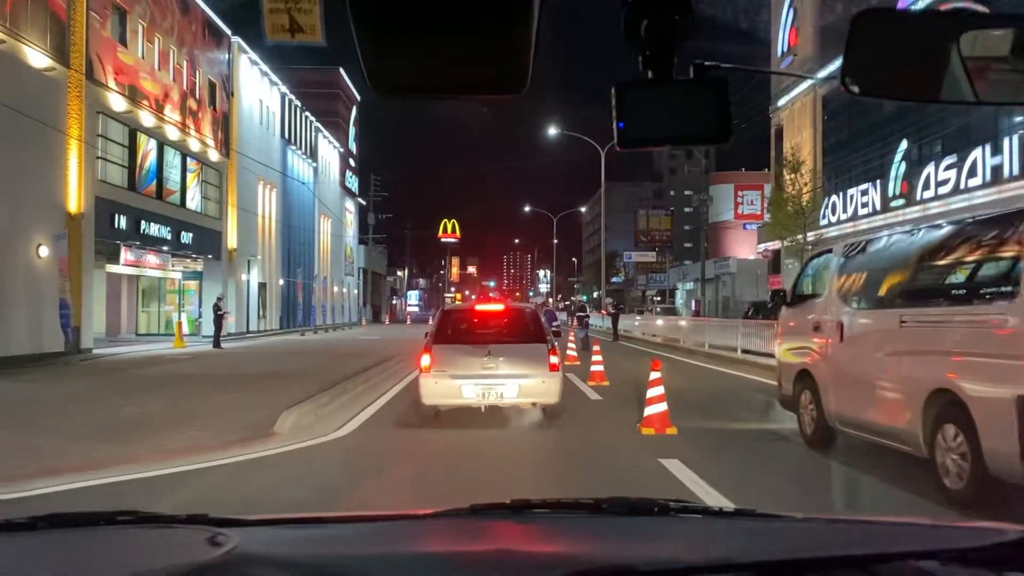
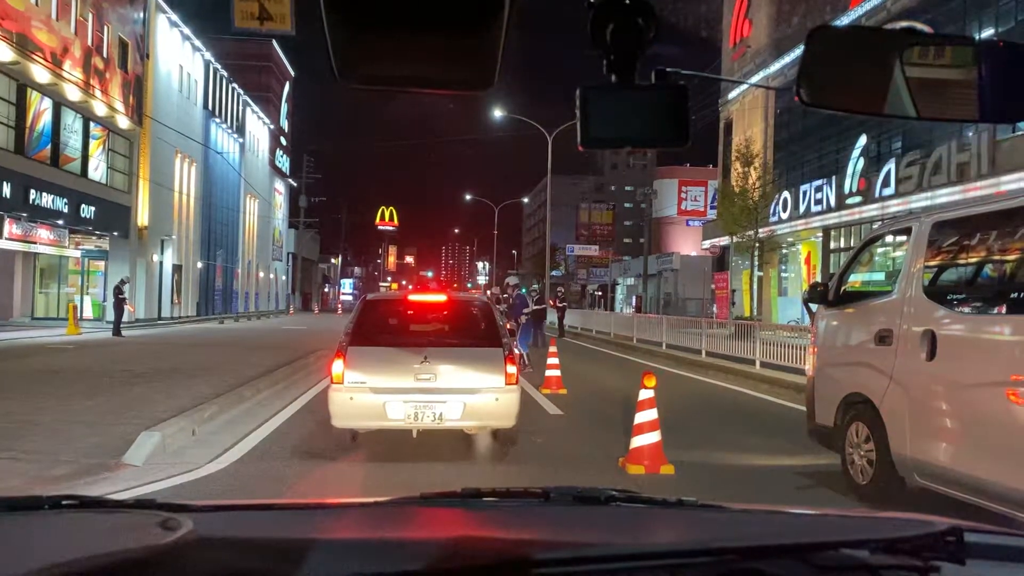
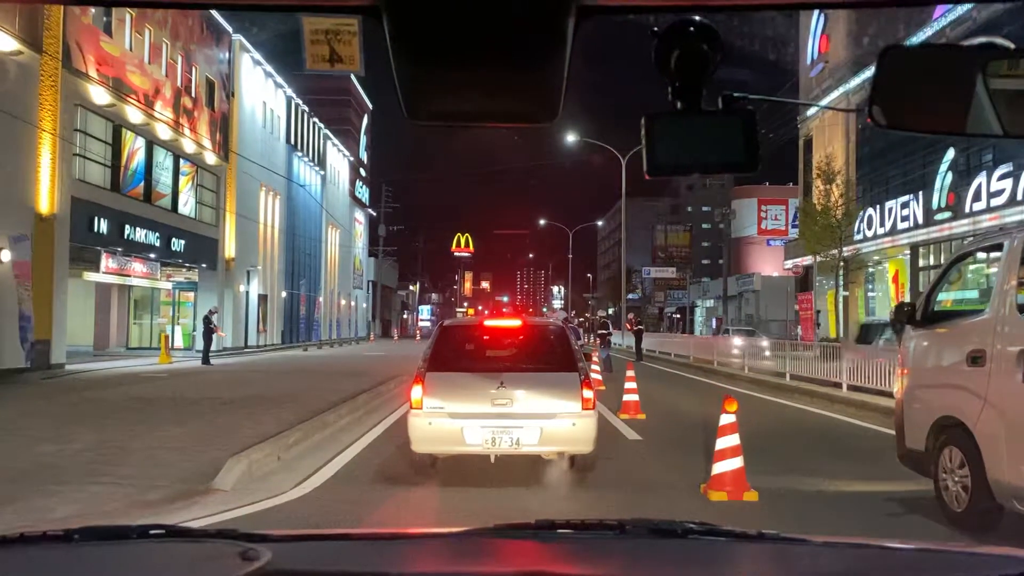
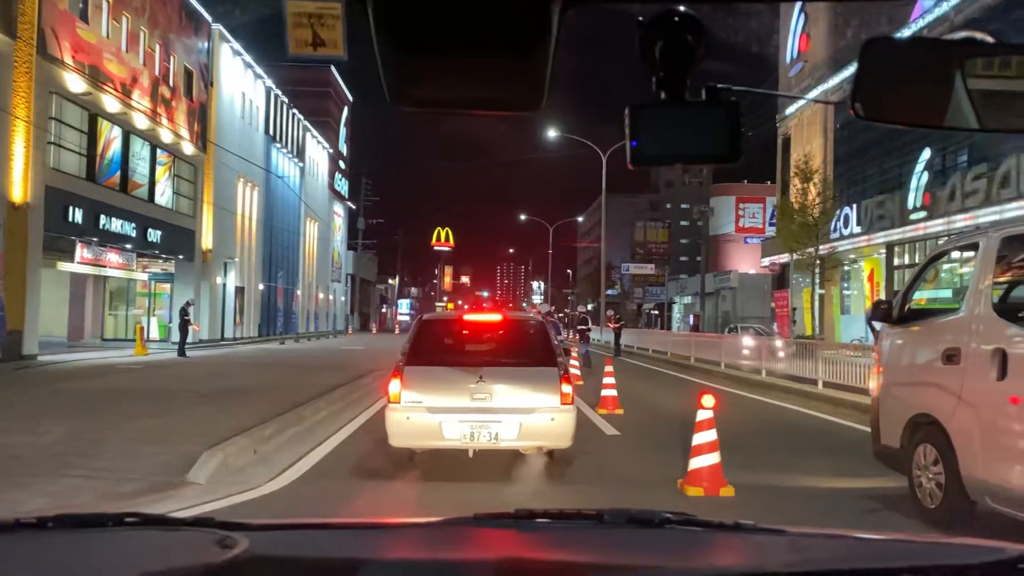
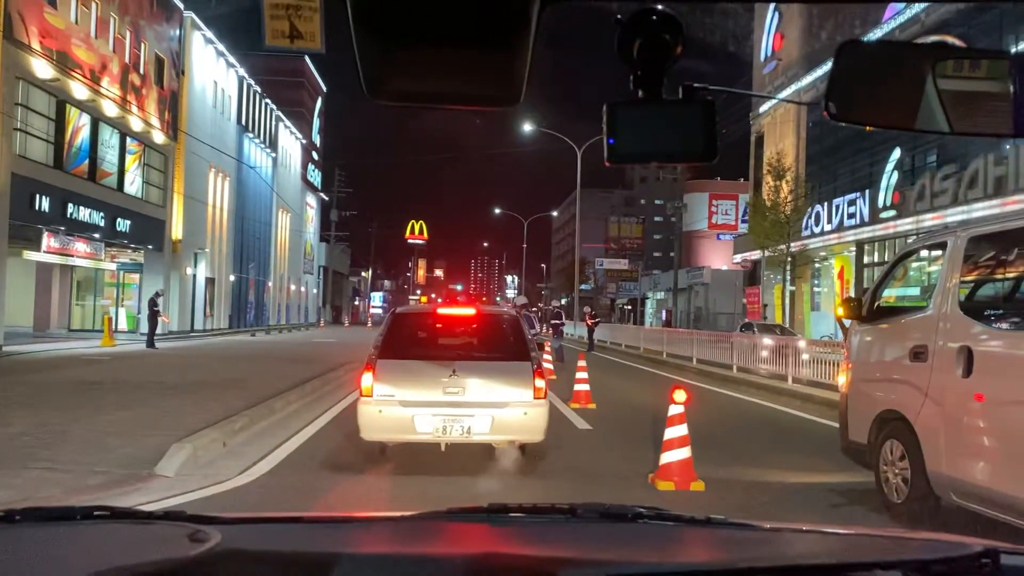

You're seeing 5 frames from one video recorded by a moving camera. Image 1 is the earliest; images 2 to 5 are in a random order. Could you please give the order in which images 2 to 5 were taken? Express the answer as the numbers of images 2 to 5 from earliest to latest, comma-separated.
3, 4, 5, 2
